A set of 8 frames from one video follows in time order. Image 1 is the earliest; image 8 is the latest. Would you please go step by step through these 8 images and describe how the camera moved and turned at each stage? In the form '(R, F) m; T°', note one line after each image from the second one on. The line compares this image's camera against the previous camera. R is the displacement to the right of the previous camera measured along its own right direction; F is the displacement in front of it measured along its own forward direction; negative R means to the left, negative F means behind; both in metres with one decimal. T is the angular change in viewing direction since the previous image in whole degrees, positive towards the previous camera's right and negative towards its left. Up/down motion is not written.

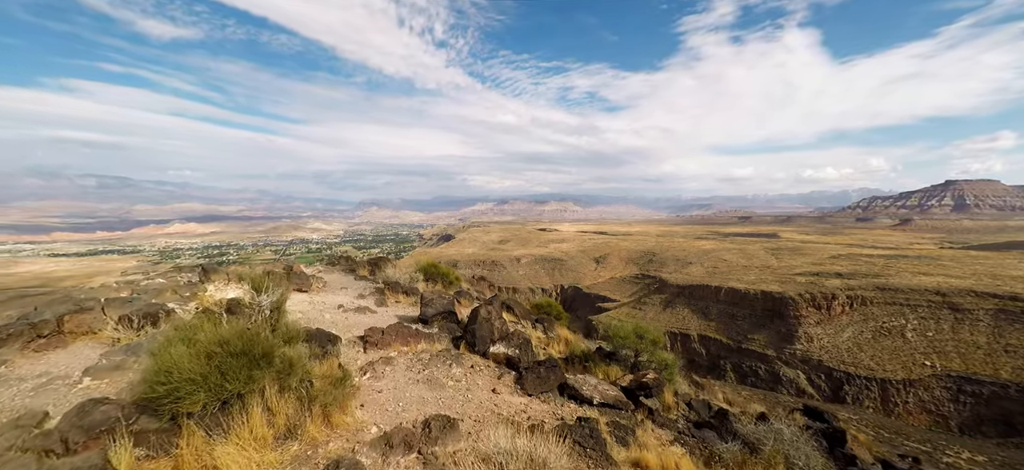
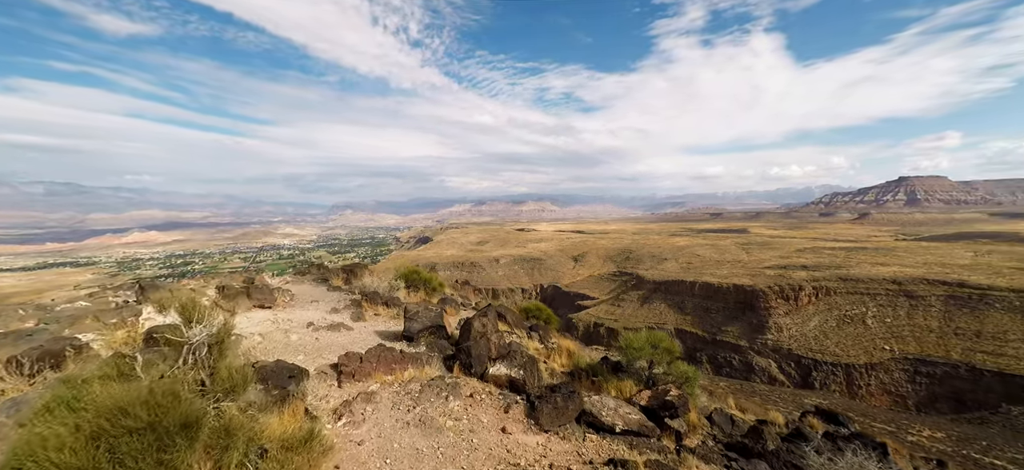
(-0.4, -0.4) m; +3°
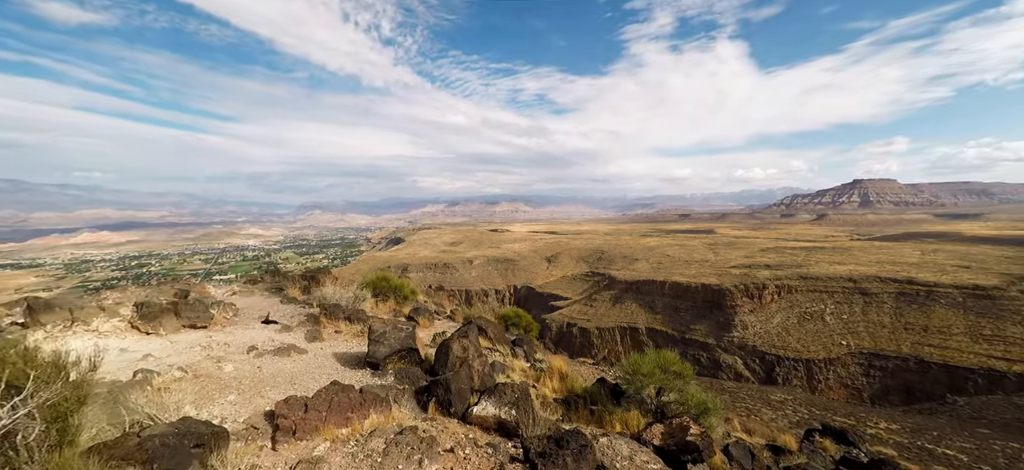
(+0.1, +0.2) m; +4°
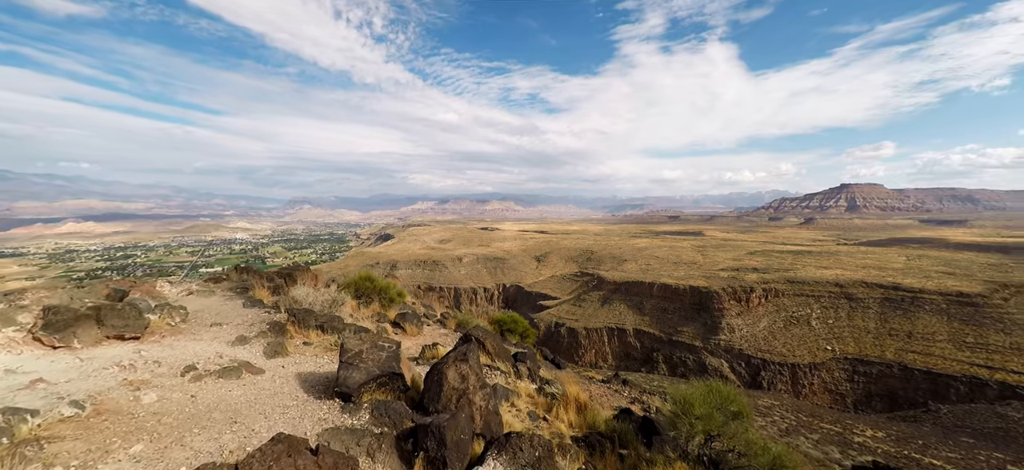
(+0.4, +0.5) m; +1°
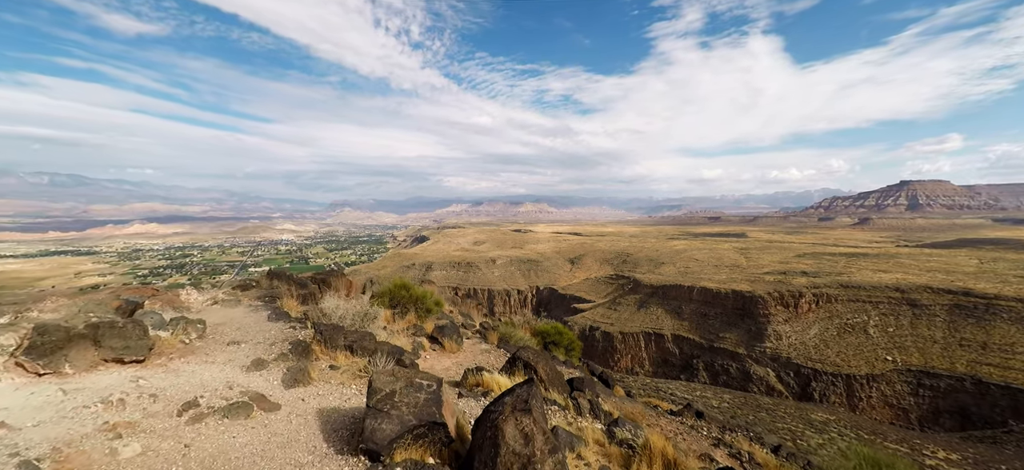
(0.0, +0.2) m; -5°
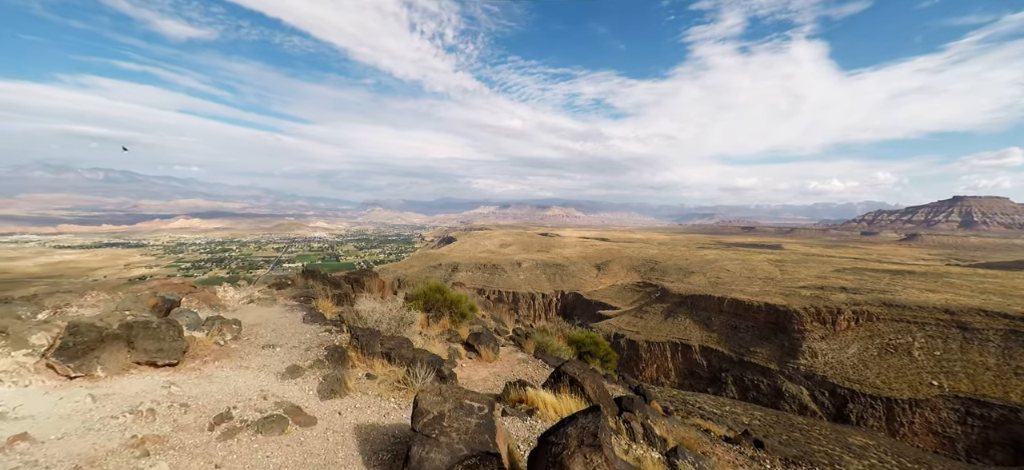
(-0.2, -0.2) m; -4°
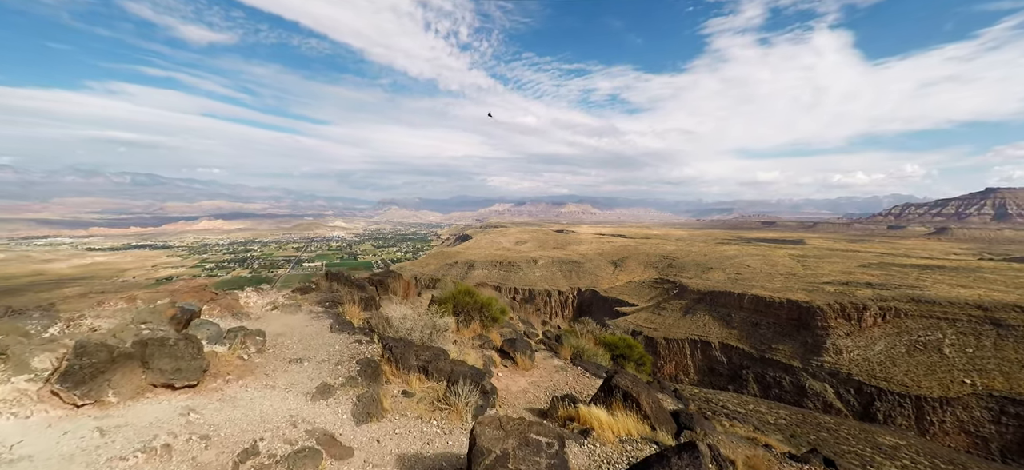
(-0.2, -0.2) m; -2°
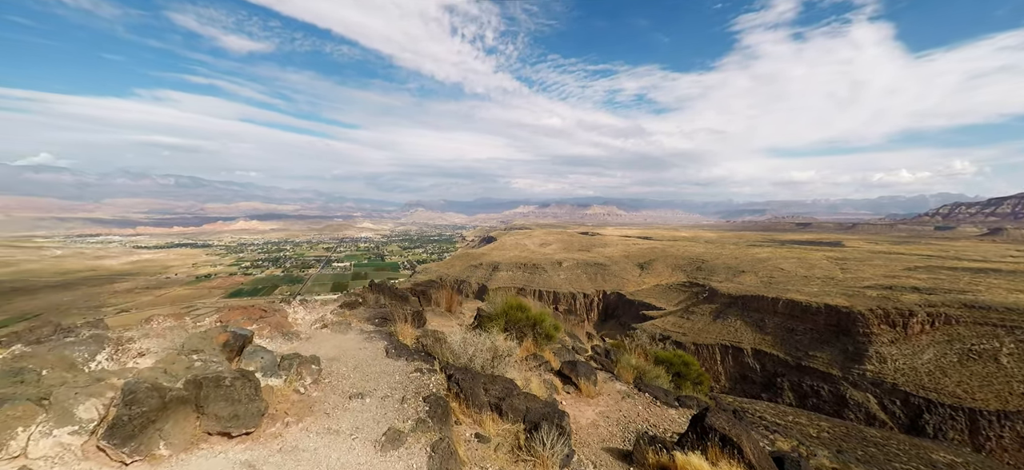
(0.0, +0.1) m; -3°
